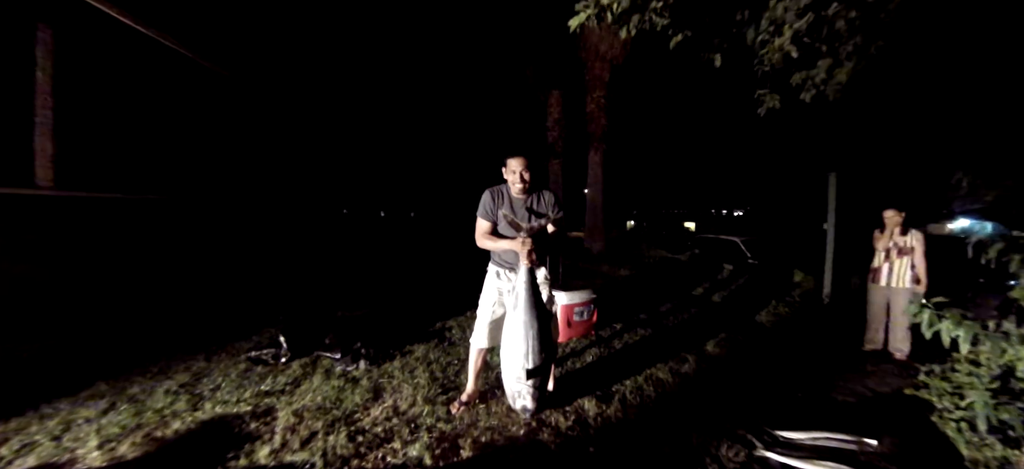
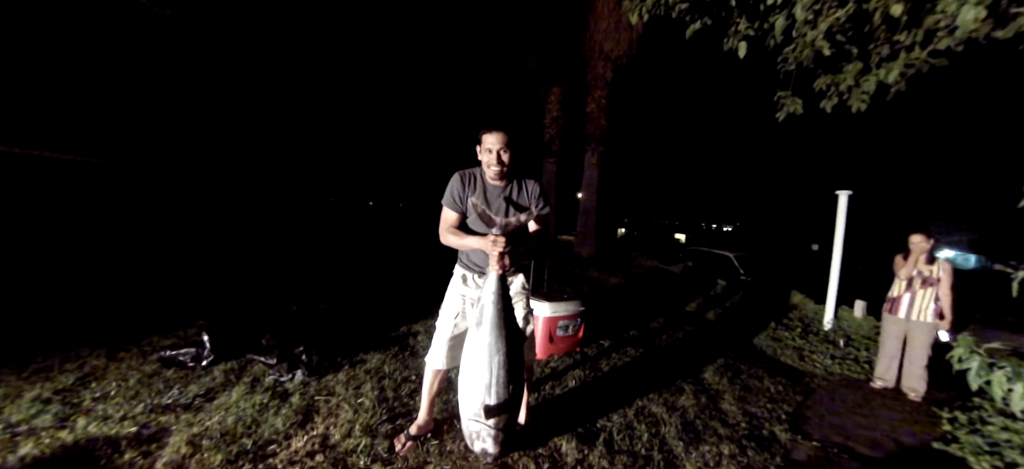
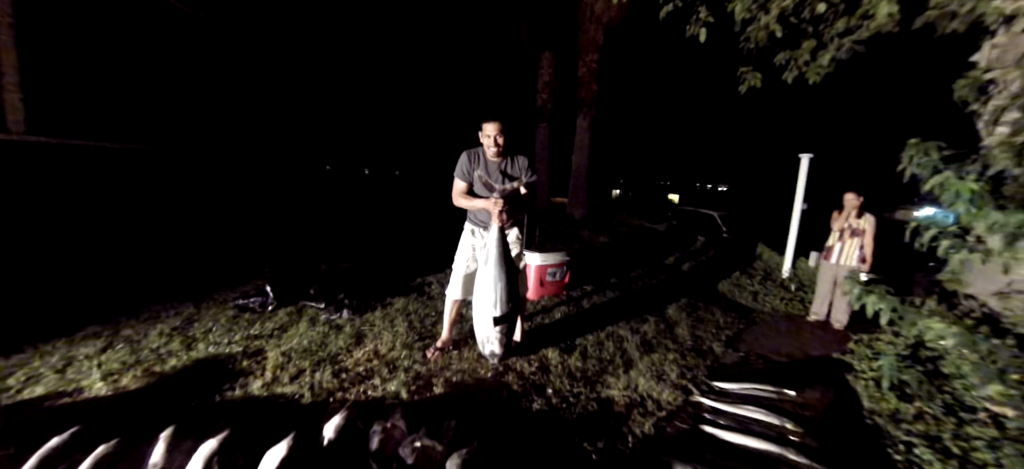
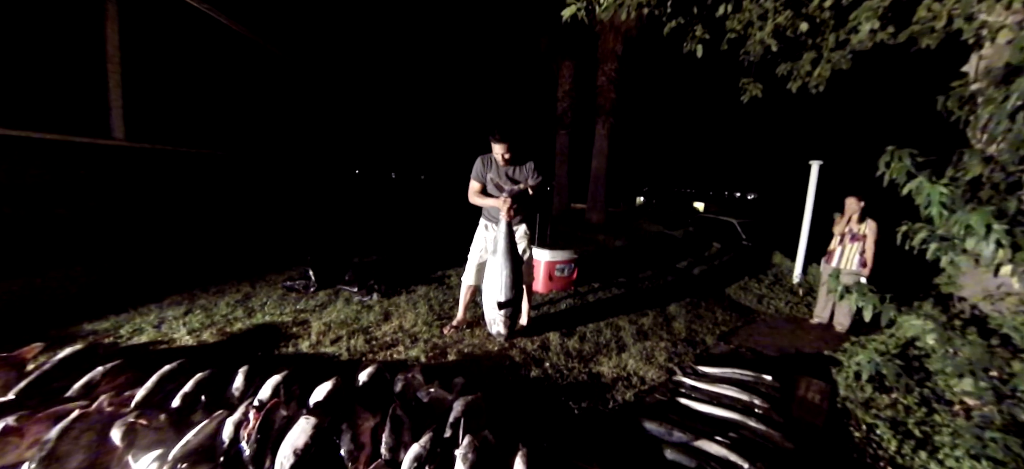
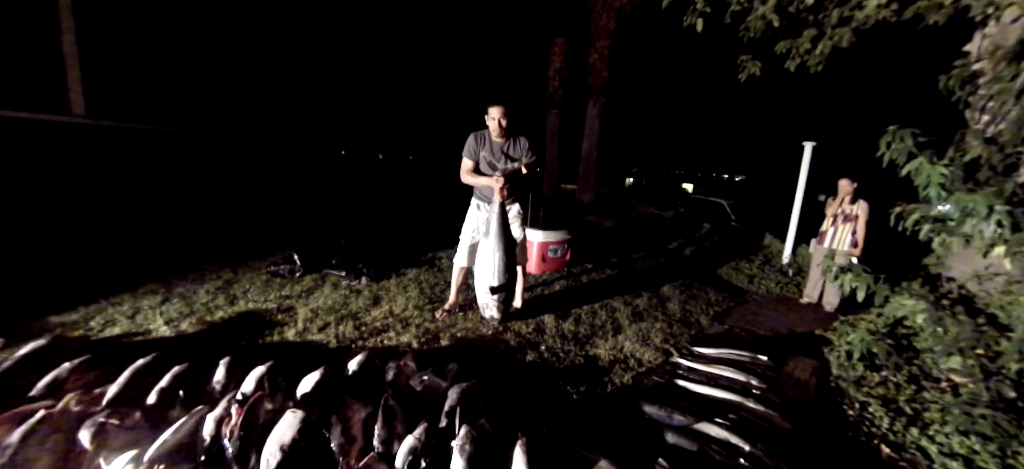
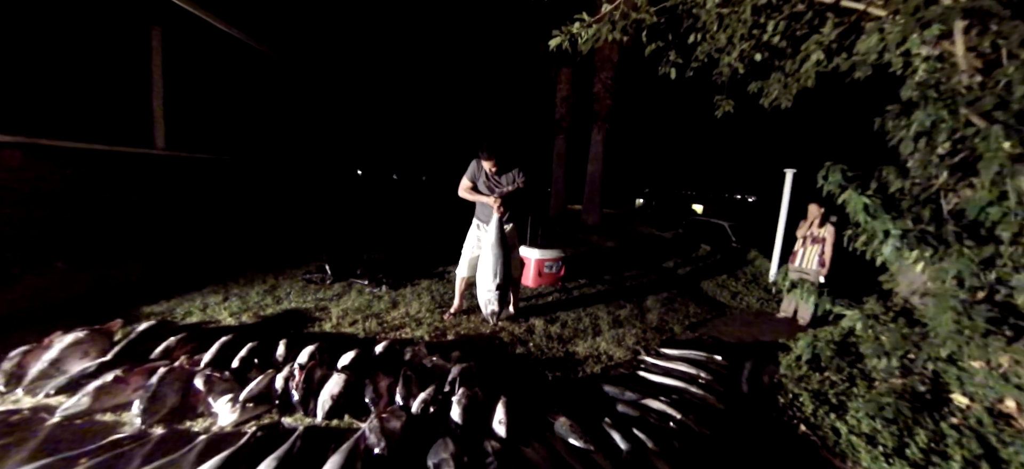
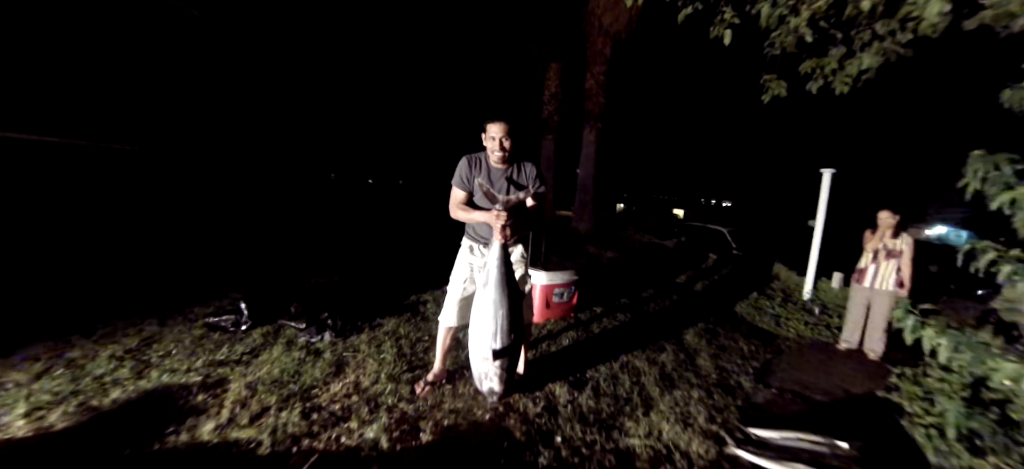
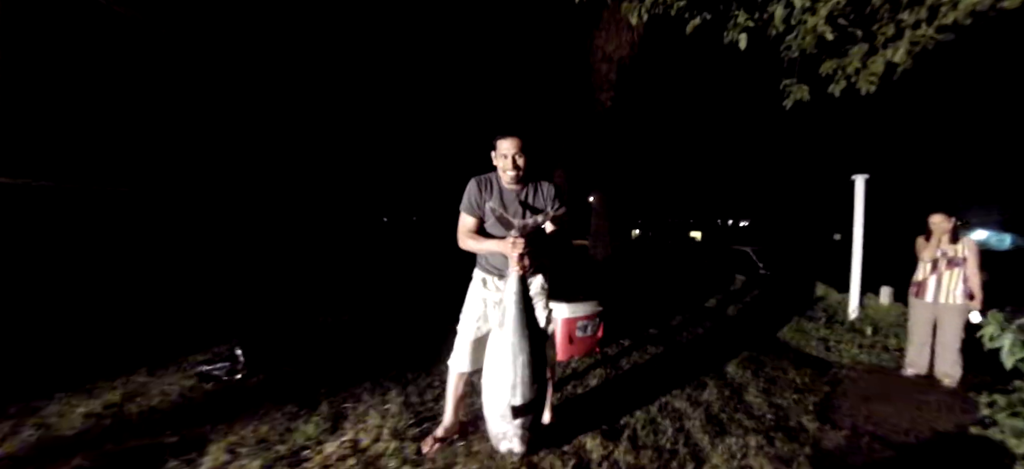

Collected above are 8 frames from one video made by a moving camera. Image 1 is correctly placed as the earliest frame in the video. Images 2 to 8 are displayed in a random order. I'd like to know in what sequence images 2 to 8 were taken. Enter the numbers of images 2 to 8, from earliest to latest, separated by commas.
8, 2, 7, 3, 5, 4, 6
